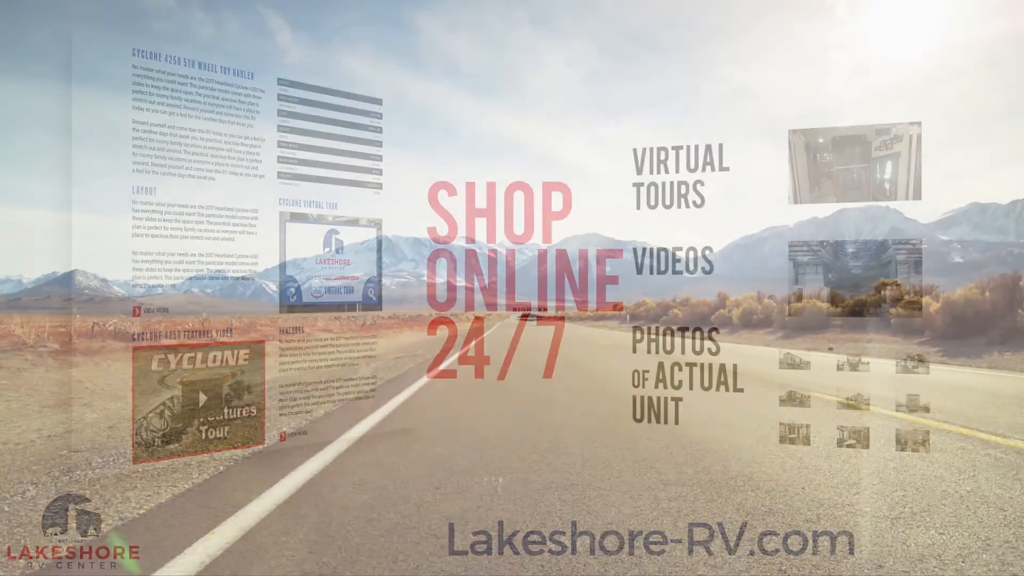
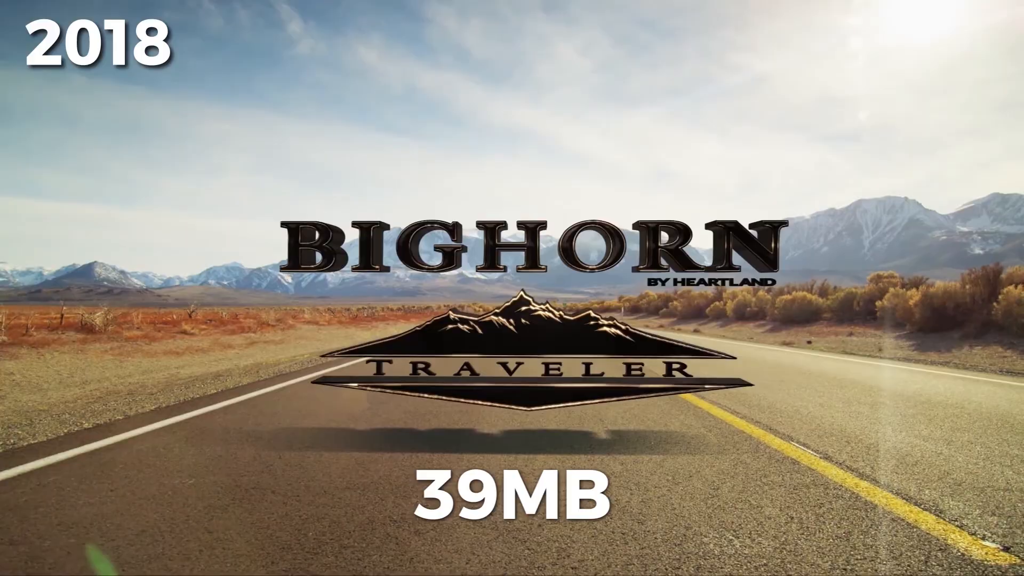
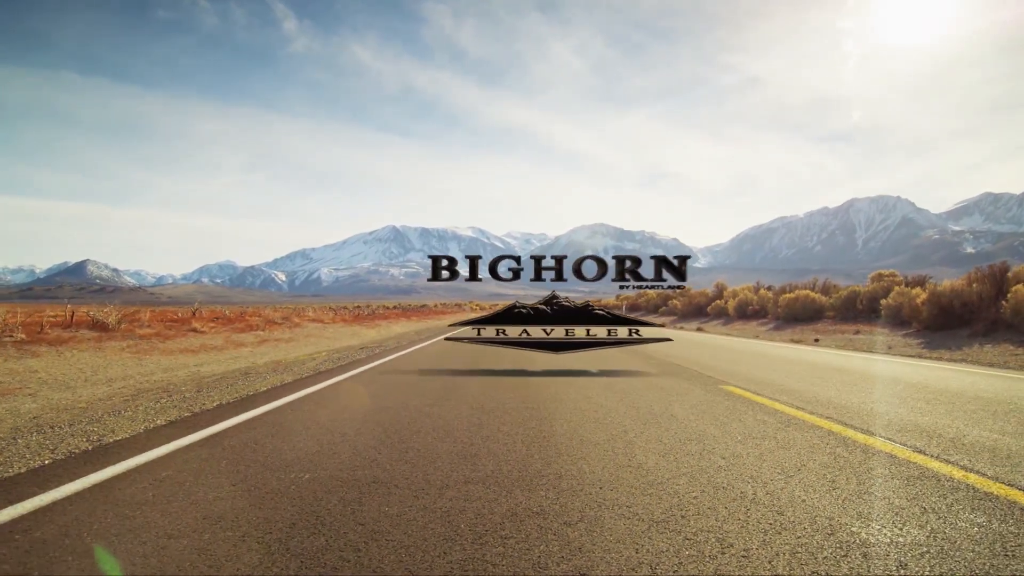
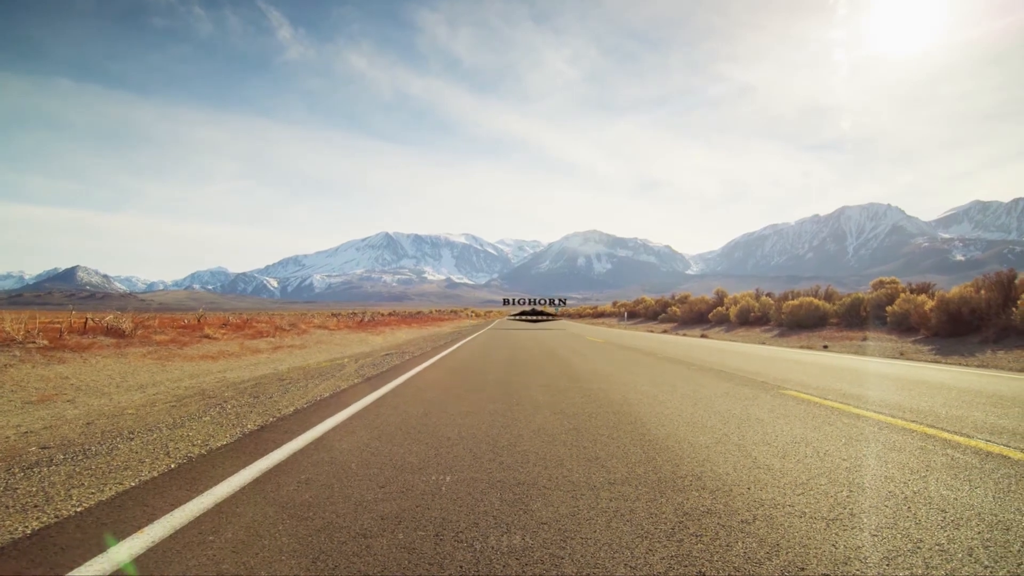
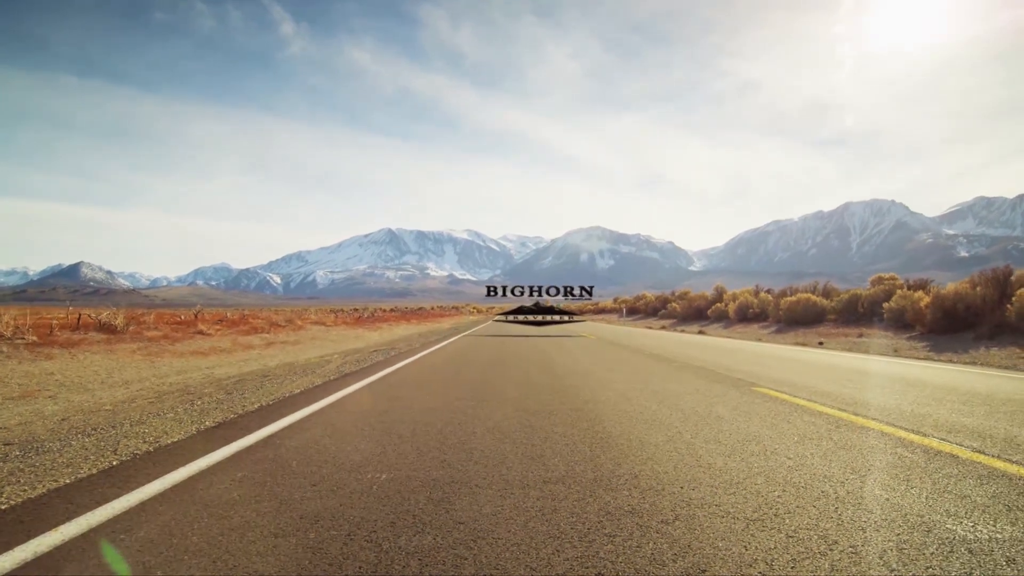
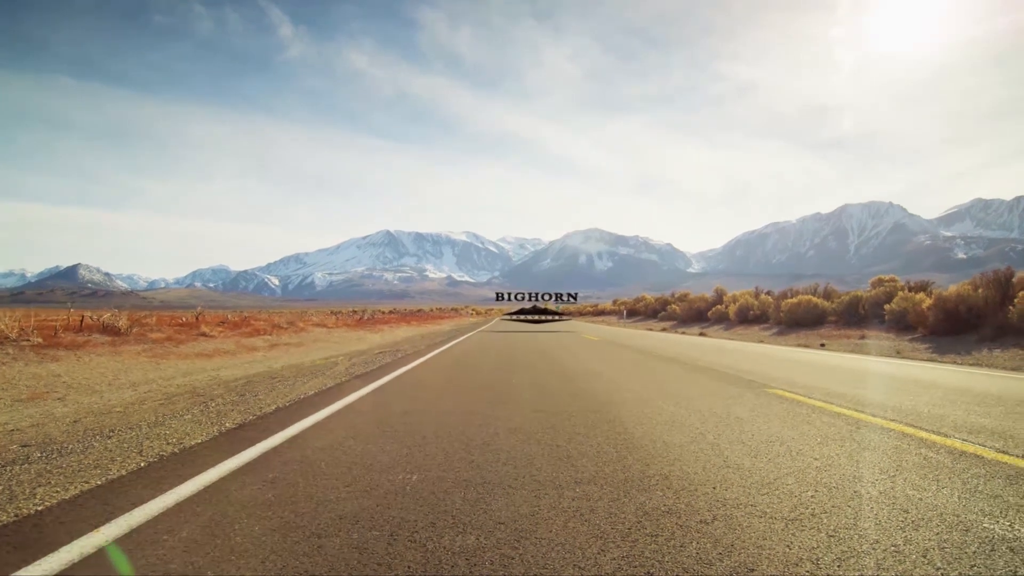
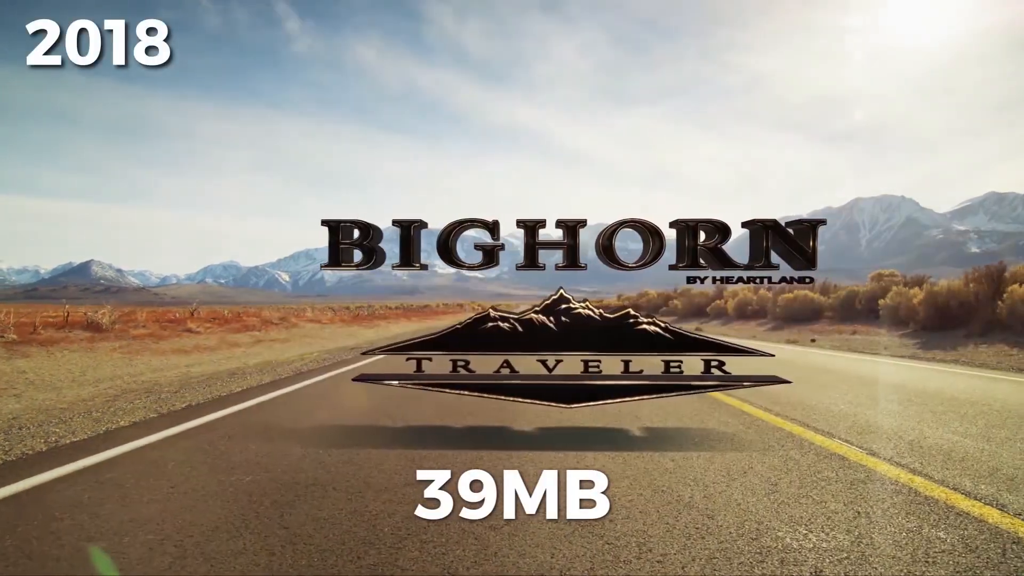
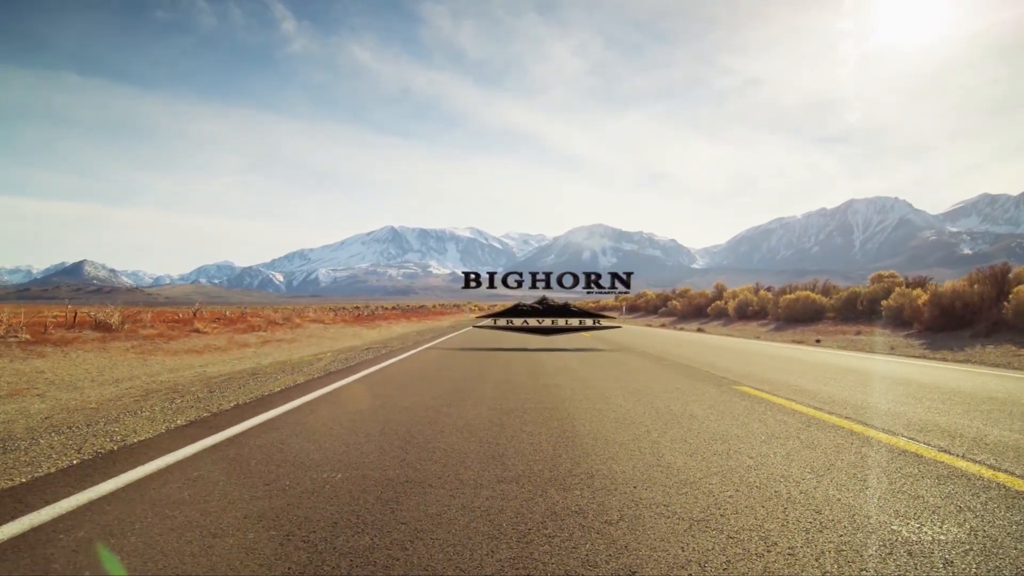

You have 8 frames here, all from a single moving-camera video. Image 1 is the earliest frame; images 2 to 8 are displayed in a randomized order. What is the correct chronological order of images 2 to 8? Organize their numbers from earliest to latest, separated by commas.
4, 6, 5, 8, 3, 7, 2
